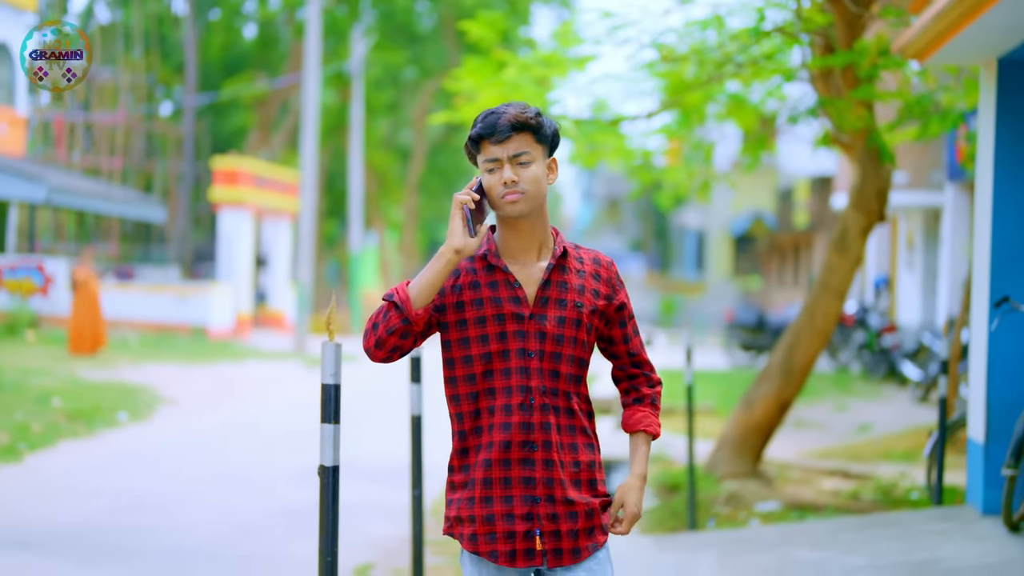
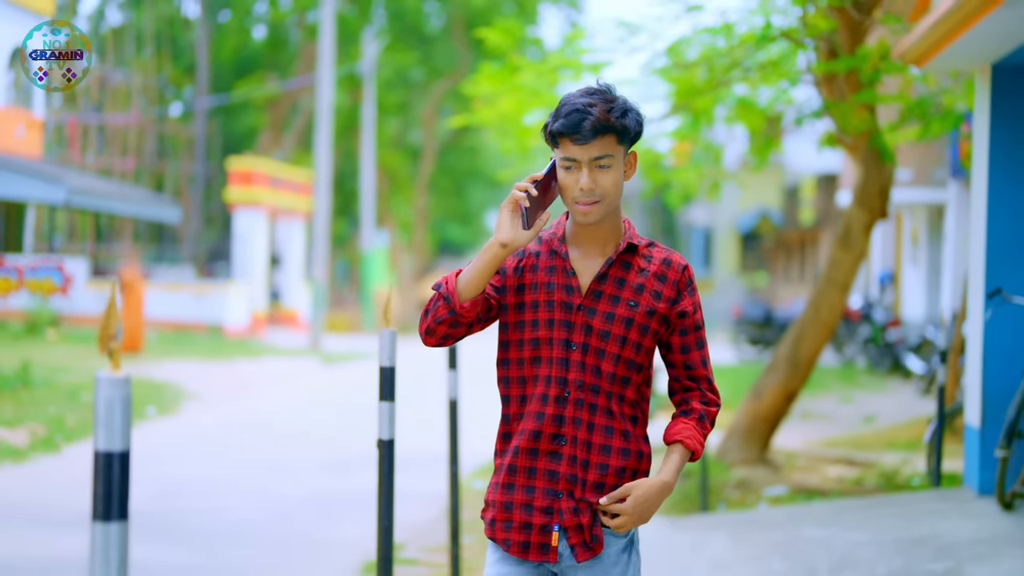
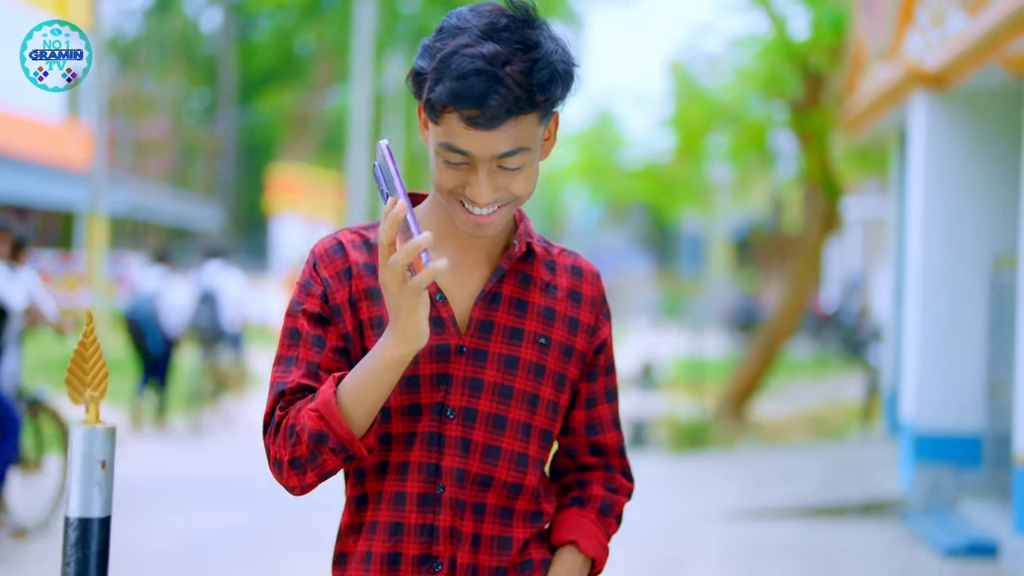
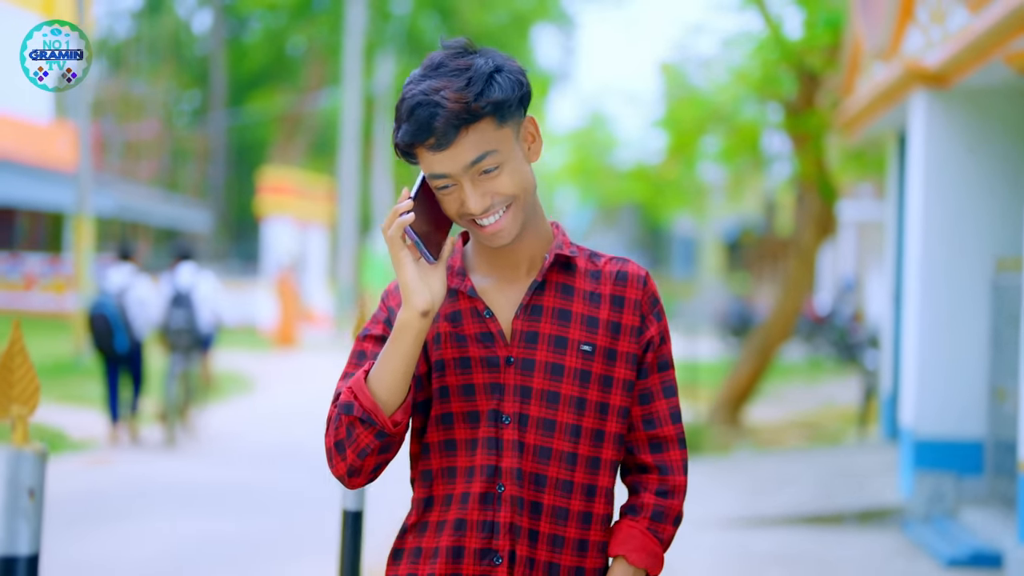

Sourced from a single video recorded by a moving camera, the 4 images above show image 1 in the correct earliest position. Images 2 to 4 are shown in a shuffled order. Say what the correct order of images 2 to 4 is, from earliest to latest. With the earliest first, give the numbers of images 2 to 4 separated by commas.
2, 4, 3
